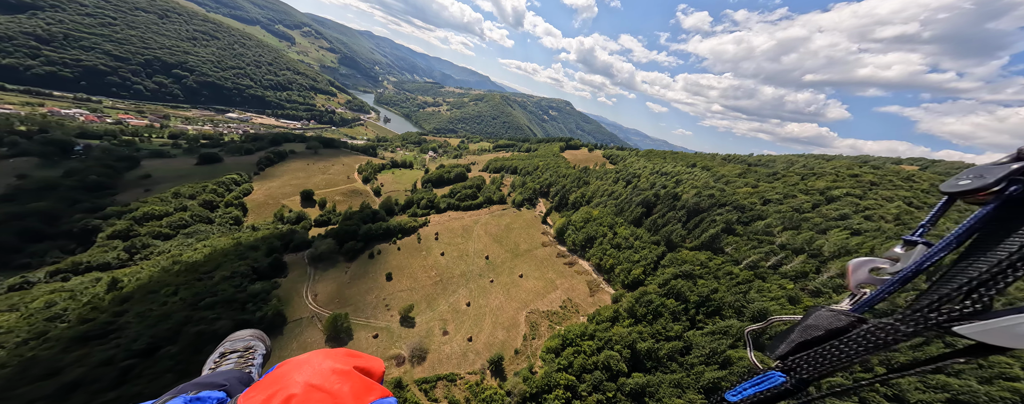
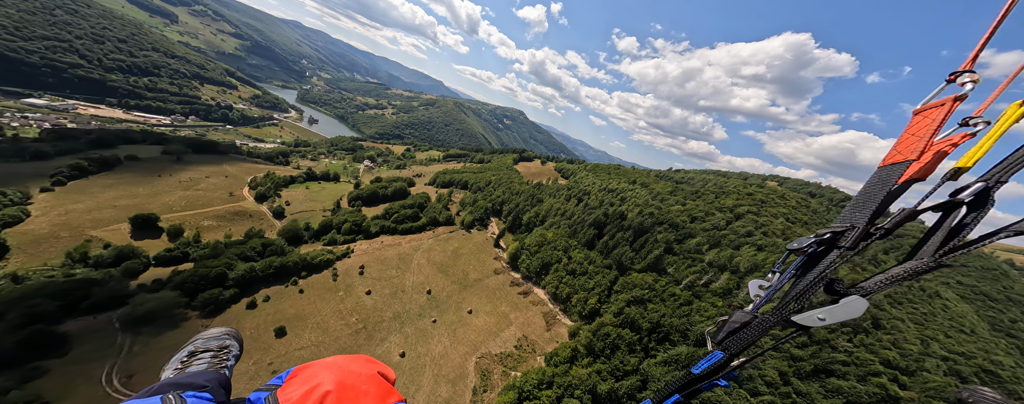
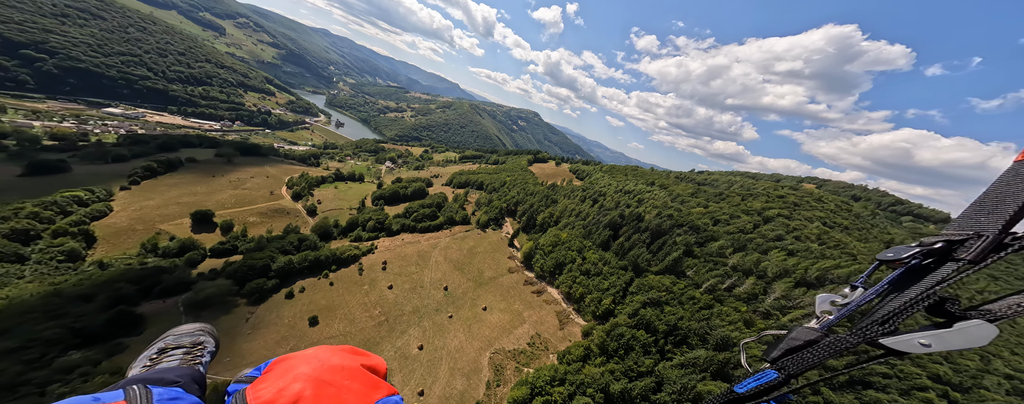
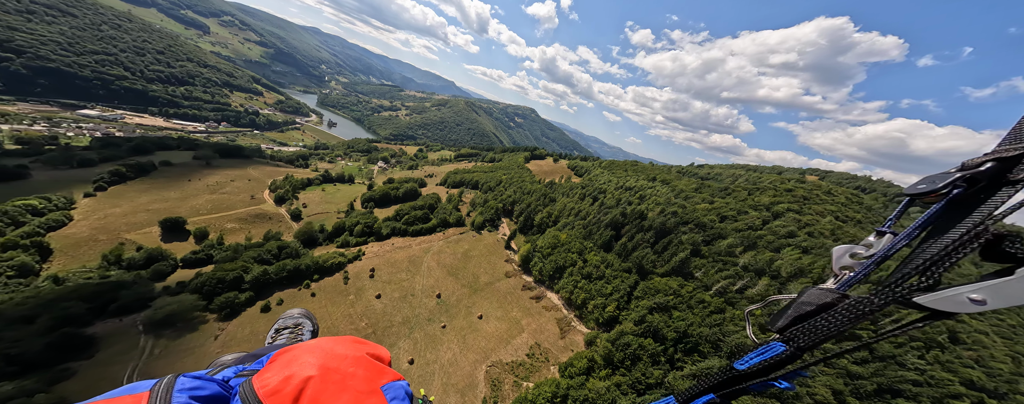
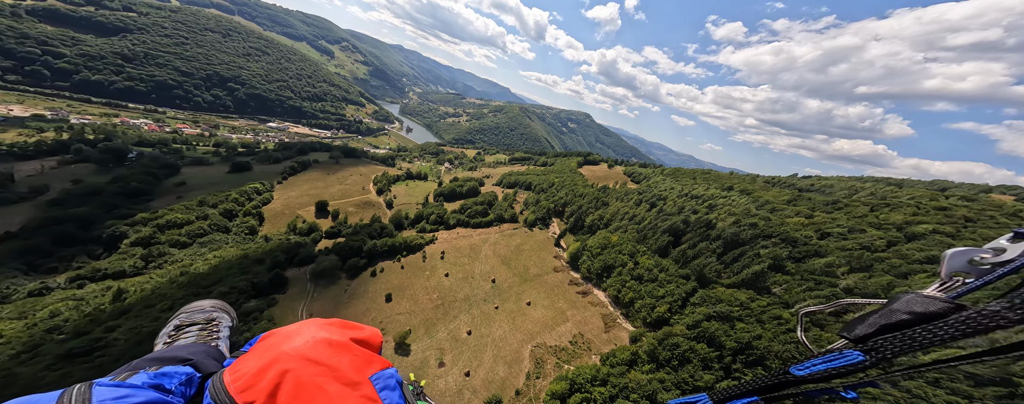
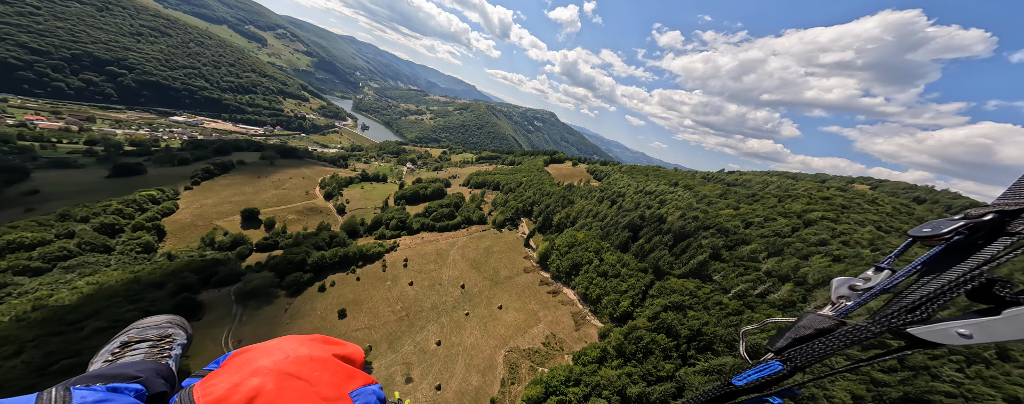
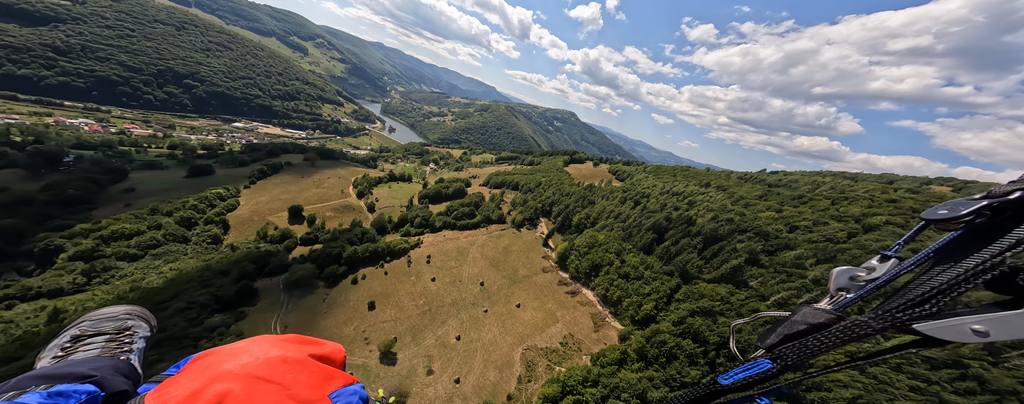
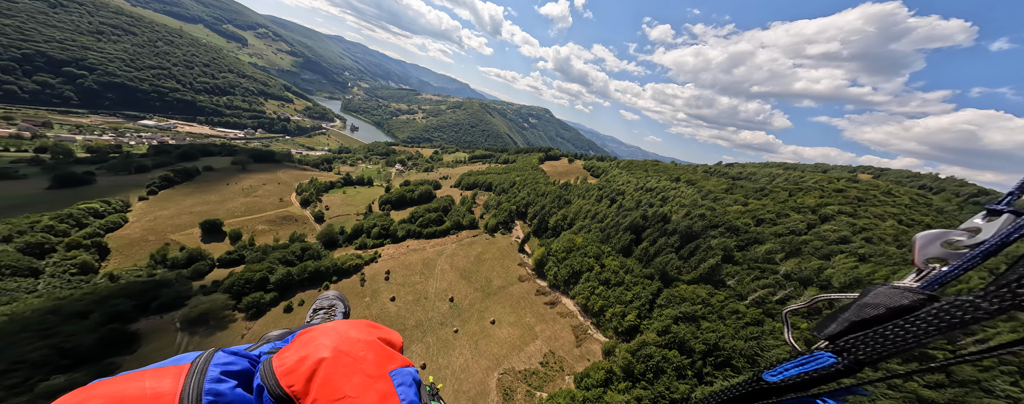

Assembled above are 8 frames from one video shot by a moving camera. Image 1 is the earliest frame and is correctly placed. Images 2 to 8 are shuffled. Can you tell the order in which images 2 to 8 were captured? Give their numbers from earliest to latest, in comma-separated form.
5, 7, 6, 3, 2, 4, 8
